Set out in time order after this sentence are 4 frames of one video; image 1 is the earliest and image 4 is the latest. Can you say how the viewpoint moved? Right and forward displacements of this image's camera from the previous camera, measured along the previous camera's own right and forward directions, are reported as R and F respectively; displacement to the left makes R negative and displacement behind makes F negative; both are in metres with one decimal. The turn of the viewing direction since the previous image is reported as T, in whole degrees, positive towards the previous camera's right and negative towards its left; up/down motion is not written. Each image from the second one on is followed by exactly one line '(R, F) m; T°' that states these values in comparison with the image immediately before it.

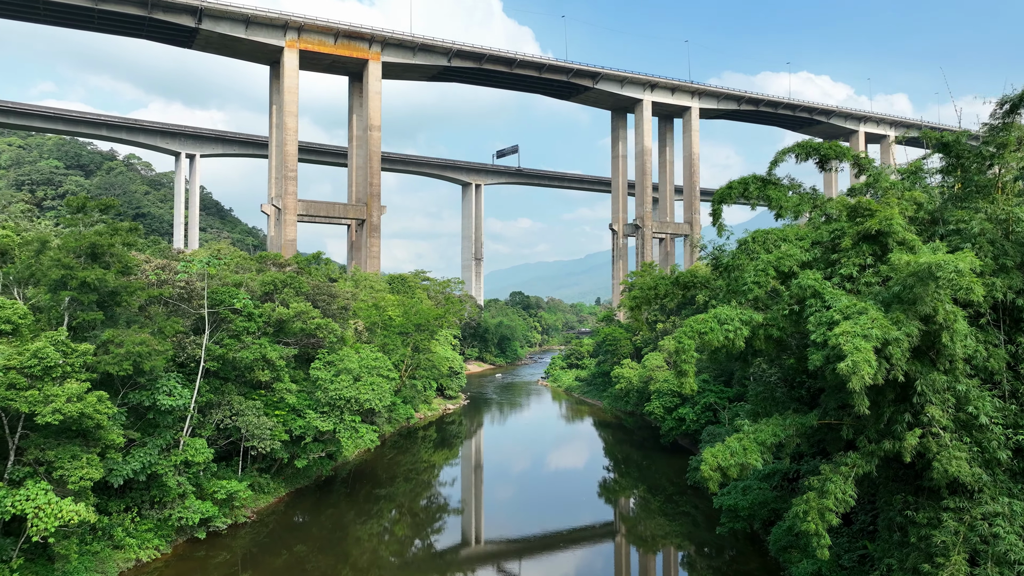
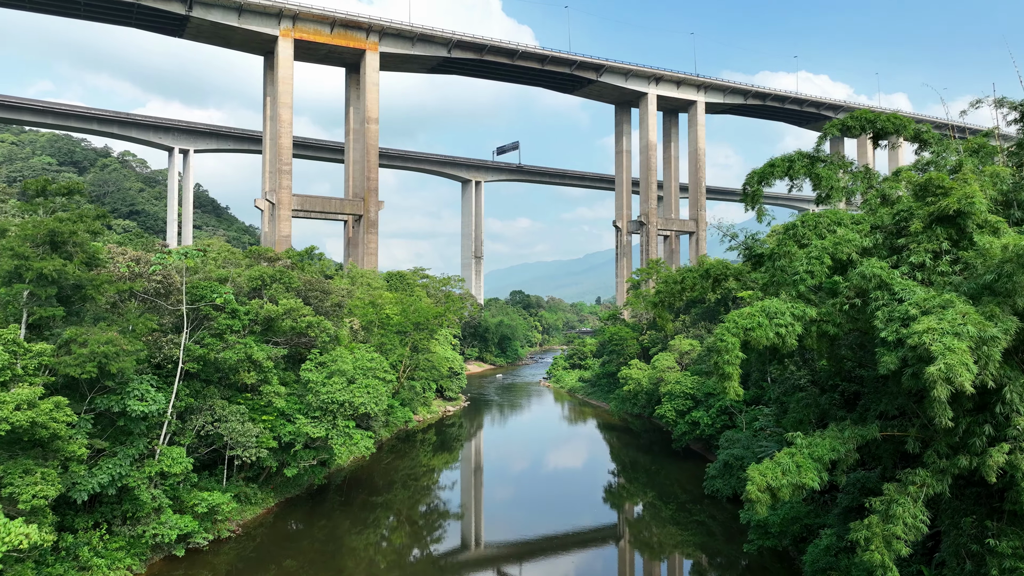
(-0.2, +1.5) m; 0°
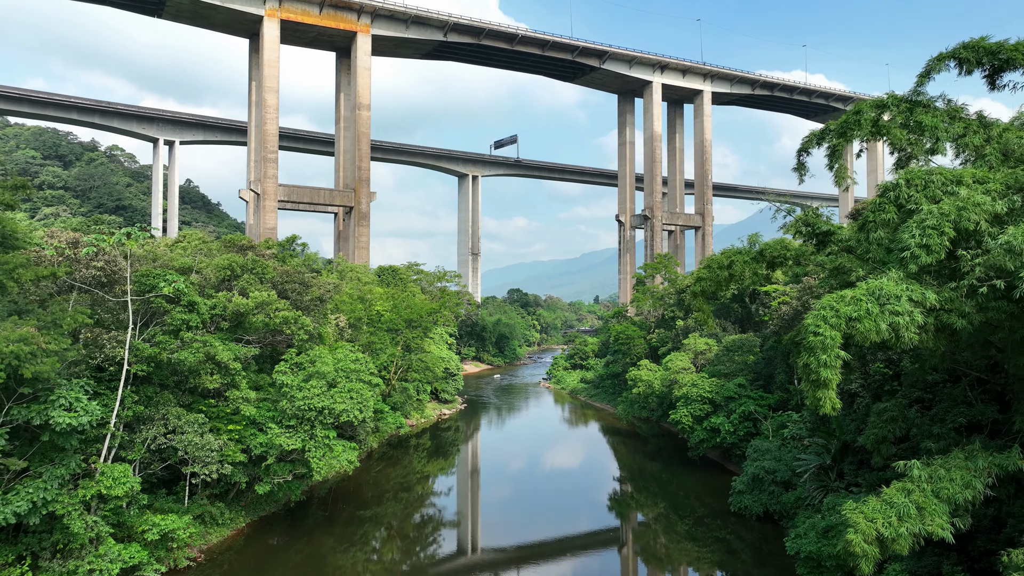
(-0.2, +2.4) m; 0°
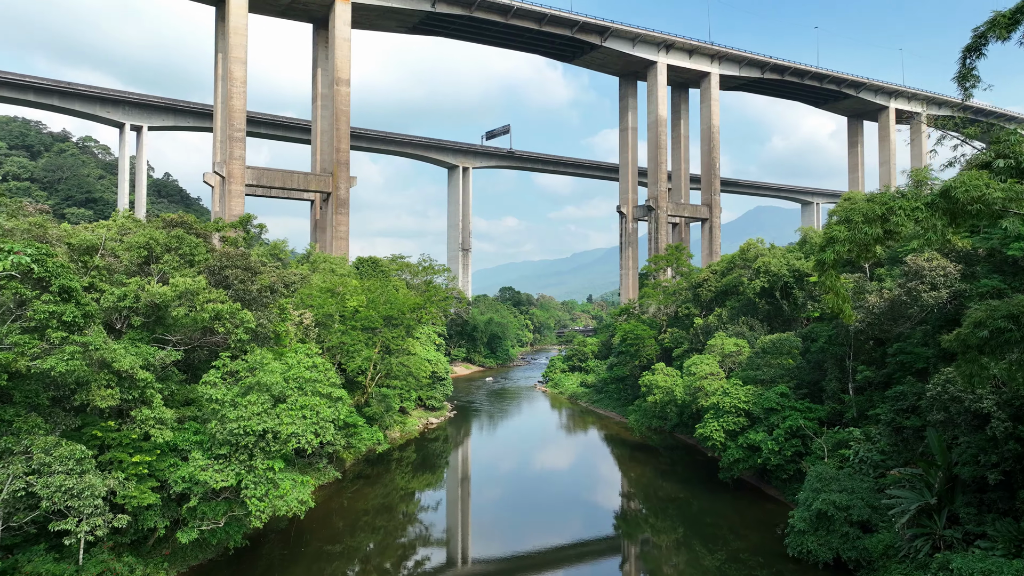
(-0.3, +4.1) m; +1°
